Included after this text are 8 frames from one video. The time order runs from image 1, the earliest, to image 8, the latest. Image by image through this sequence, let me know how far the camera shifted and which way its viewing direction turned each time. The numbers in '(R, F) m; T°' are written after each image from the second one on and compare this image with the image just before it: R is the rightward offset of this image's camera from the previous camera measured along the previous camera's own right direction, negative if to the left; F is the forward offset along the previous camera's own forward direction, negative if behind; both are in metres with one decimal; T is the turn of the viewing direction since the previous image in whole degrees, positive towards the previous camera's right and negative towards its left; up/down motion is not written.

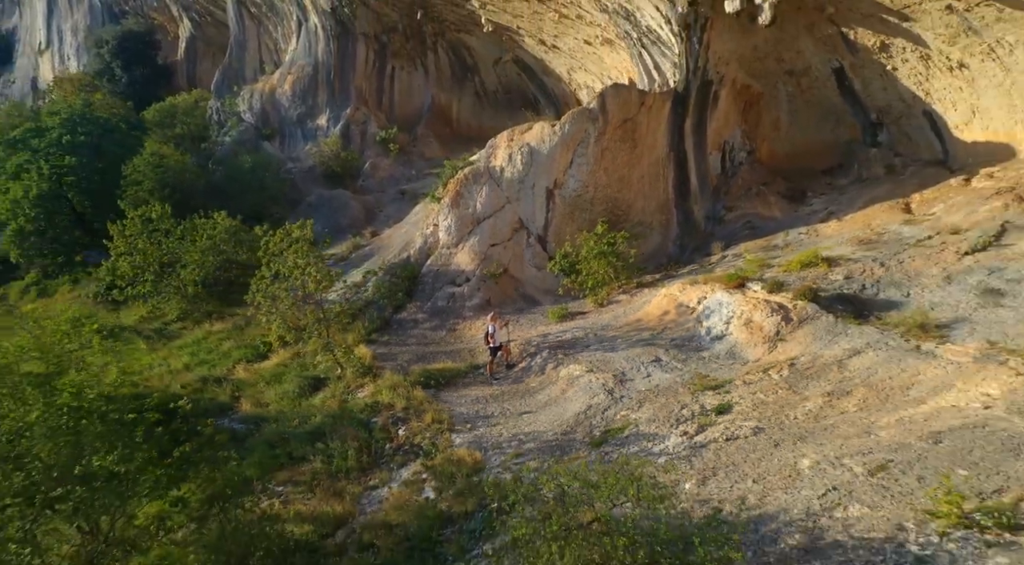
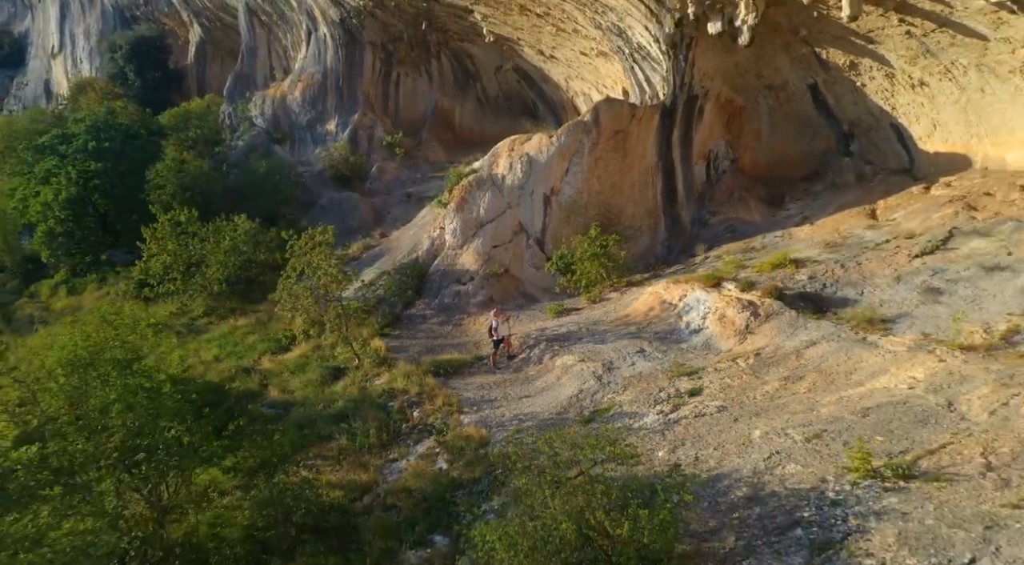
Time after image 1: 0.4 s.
(0.0, -0.9) m; 0°
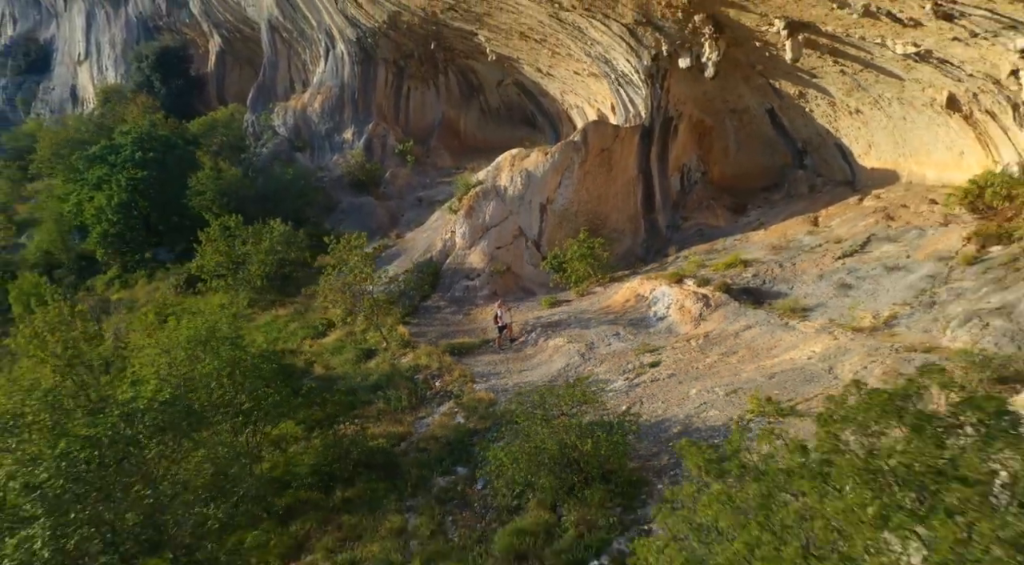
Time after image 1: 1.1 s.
(0.0, -2.0) m; 0°
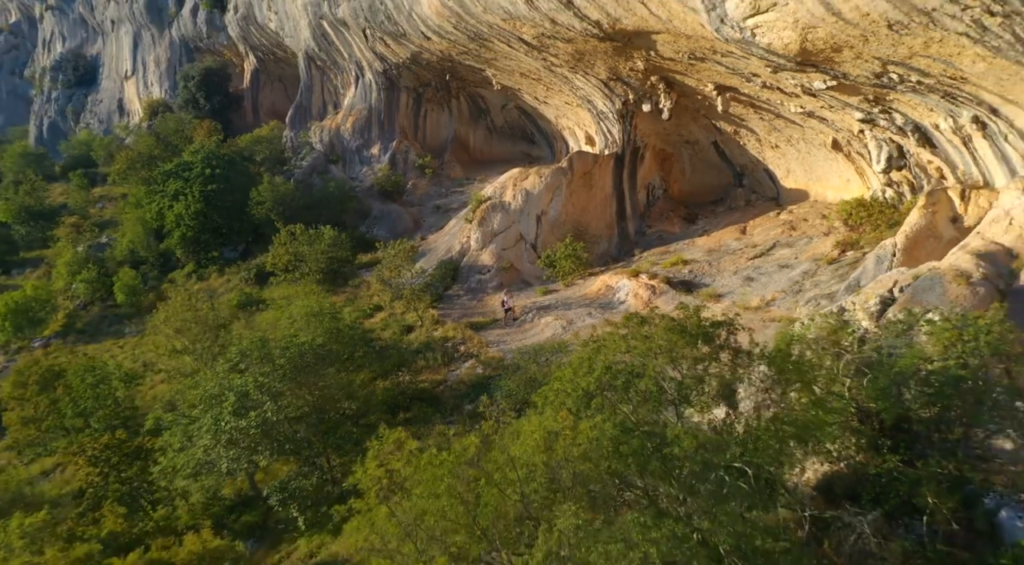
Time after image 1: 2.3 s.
(0.0, -4.0) m; 0°
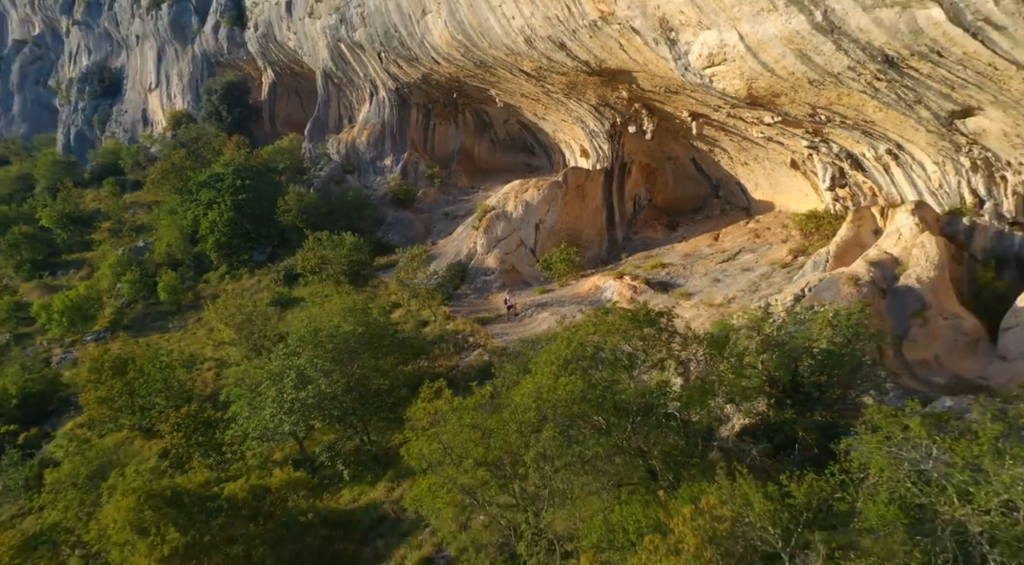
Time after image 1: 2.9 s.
(0.0, -2.3) m; 0°
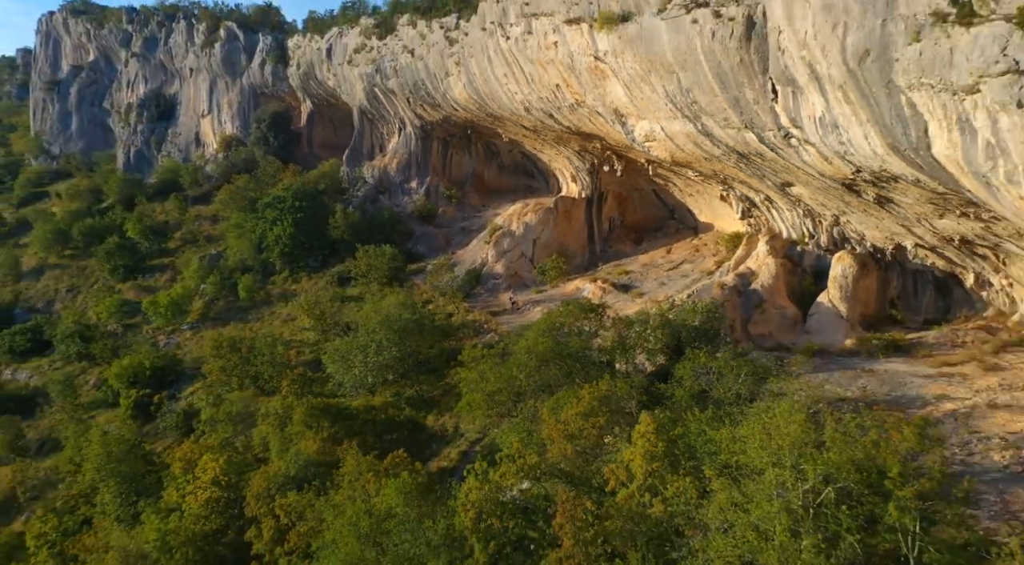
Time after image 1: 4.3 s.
(0.0, -6.1) m; 0°
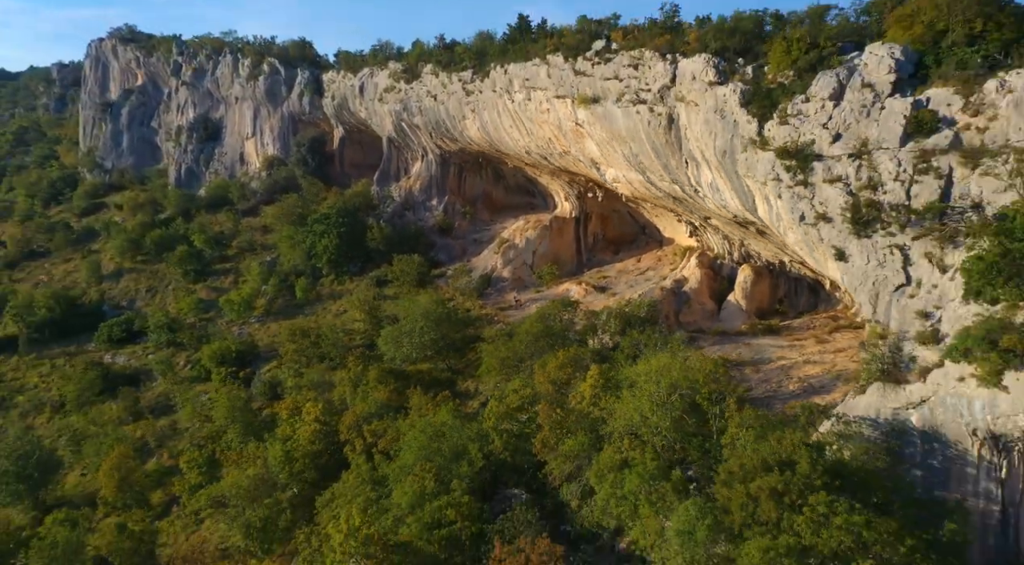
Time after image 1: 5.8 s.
(0.0, -6.7) m; 0°
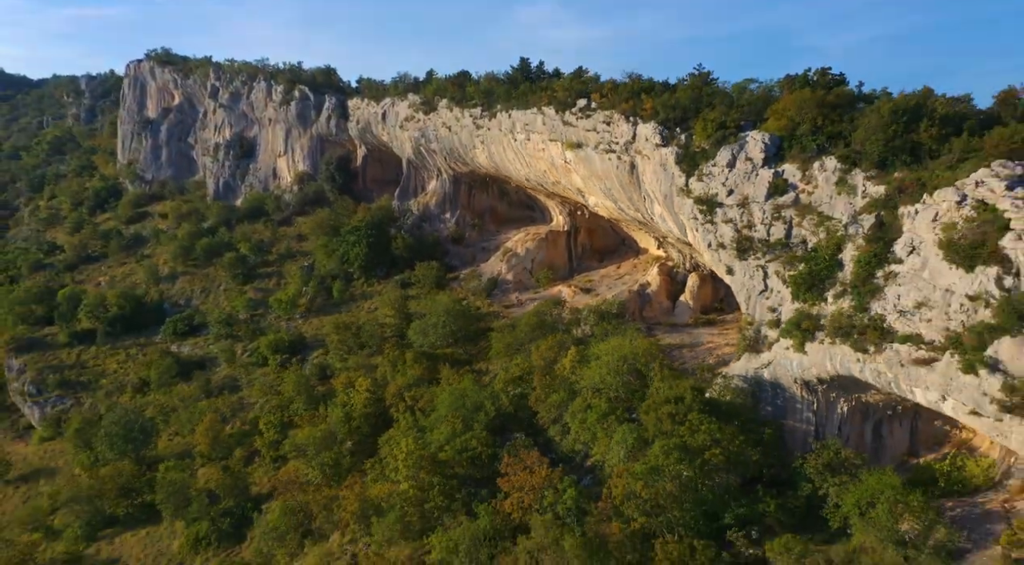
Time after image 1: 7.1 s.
(0.0, -6.6) m; 0°
